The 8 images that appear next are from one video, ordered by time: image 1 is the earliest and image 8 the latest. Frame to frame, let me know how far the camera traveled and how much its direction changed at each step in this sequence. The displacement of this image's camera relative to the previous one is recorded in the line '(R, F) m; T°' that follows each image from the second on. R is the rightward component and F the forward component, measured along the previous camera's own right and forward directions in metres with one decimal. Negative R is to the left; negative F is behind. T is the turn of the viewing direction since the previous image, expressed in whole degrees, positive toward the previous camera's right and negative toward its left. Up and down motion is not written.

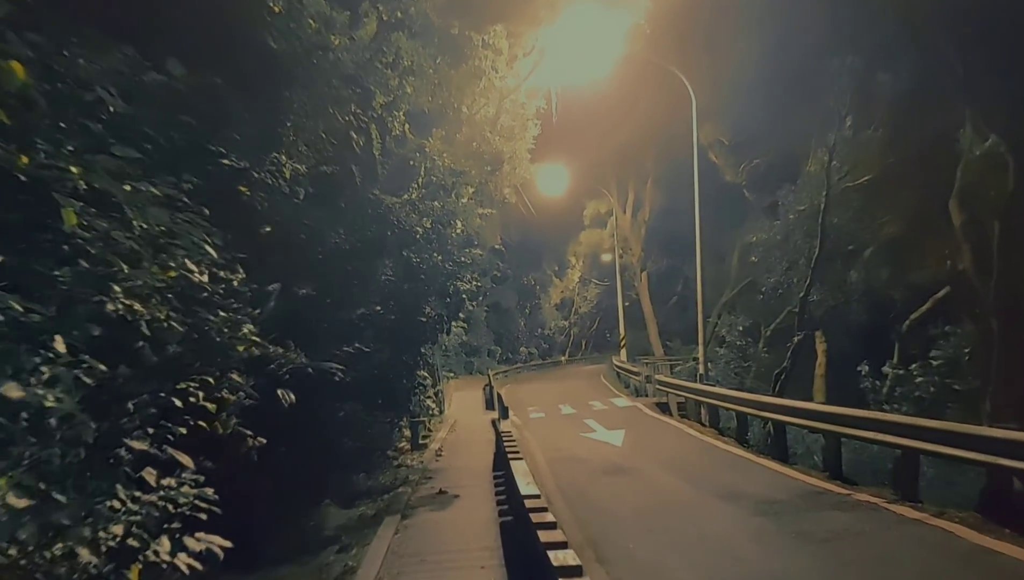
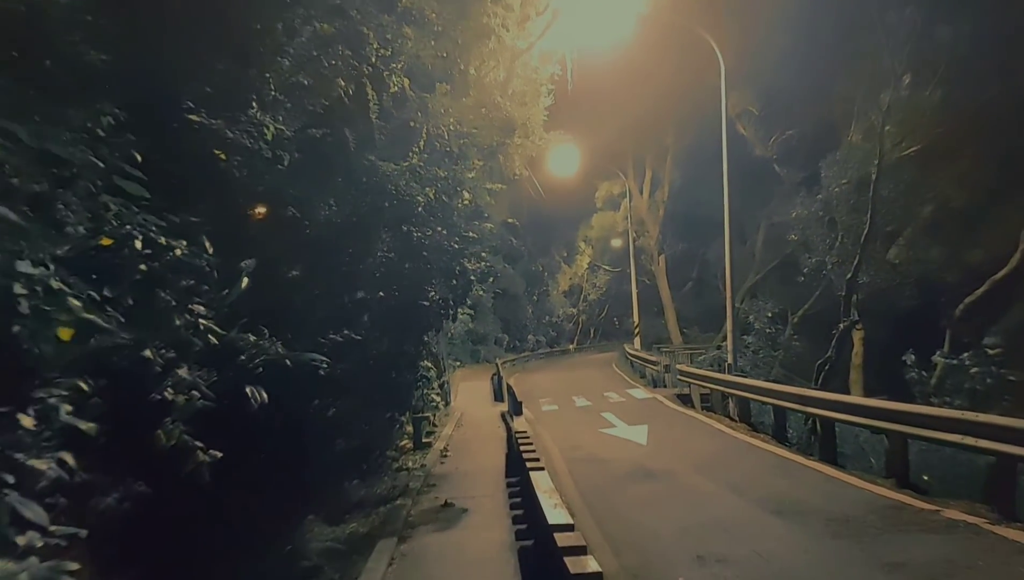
(-0.1, +1.5) m; 0°
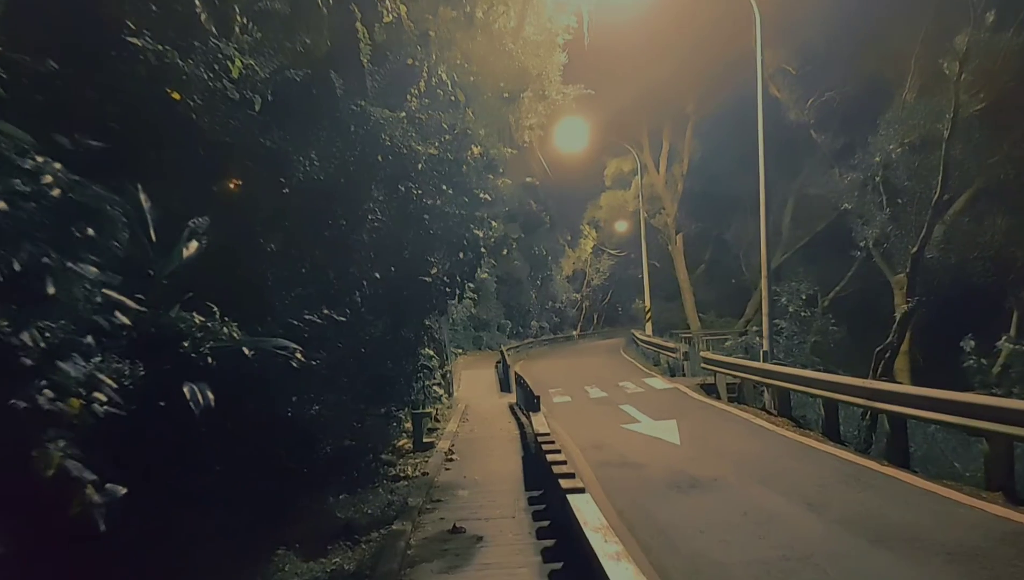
(-0.2, +1.8) m; 0°
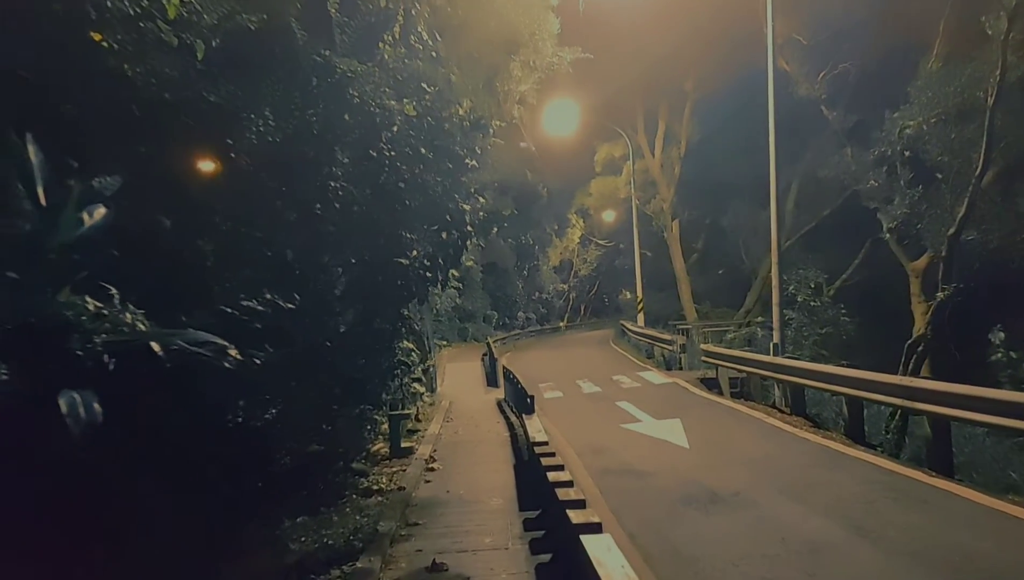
(-0.1, +1.3) m; +1°
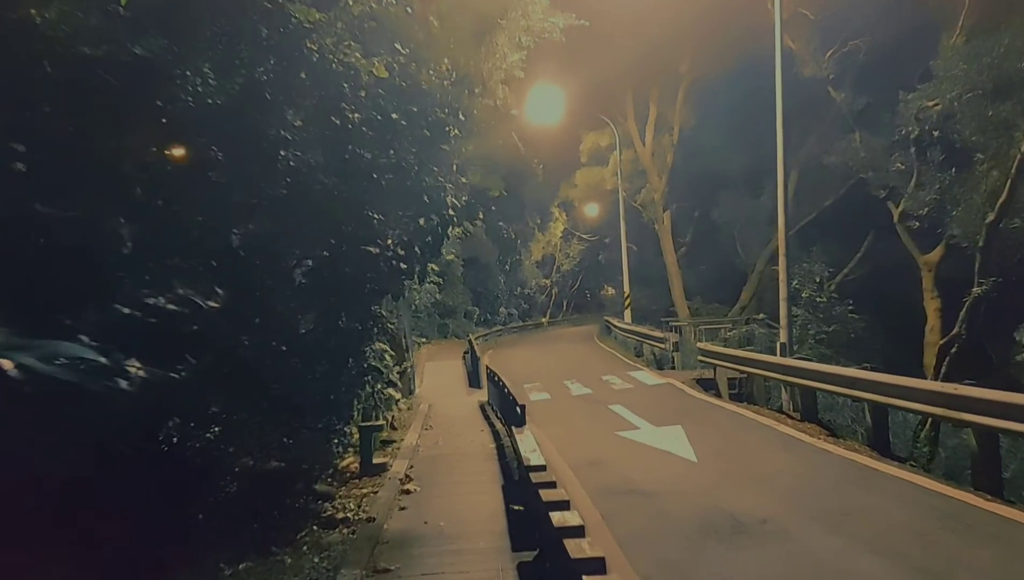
(-0.1, +1.2) m; +1°
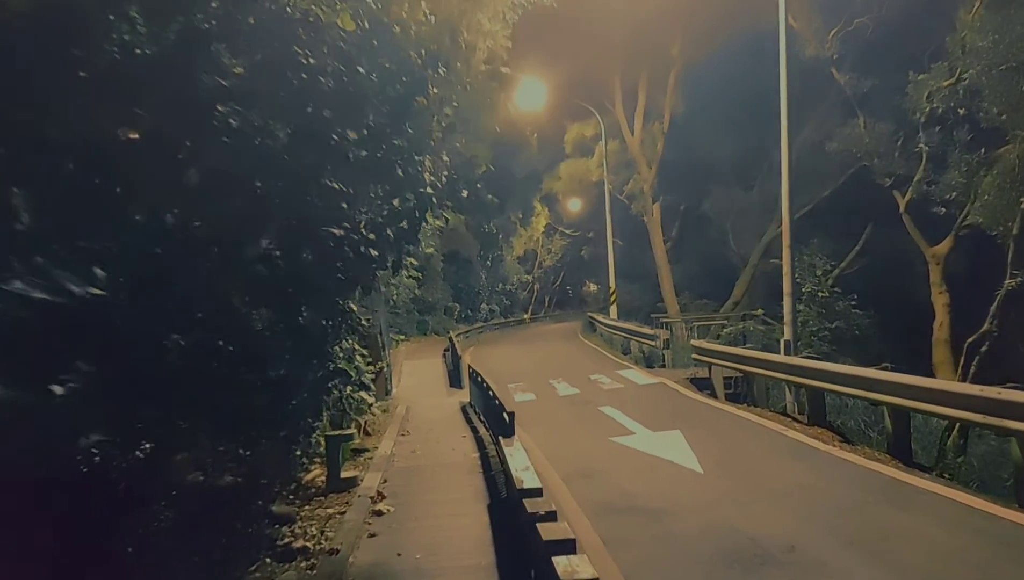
(-0.1, +1.0) m; +1°
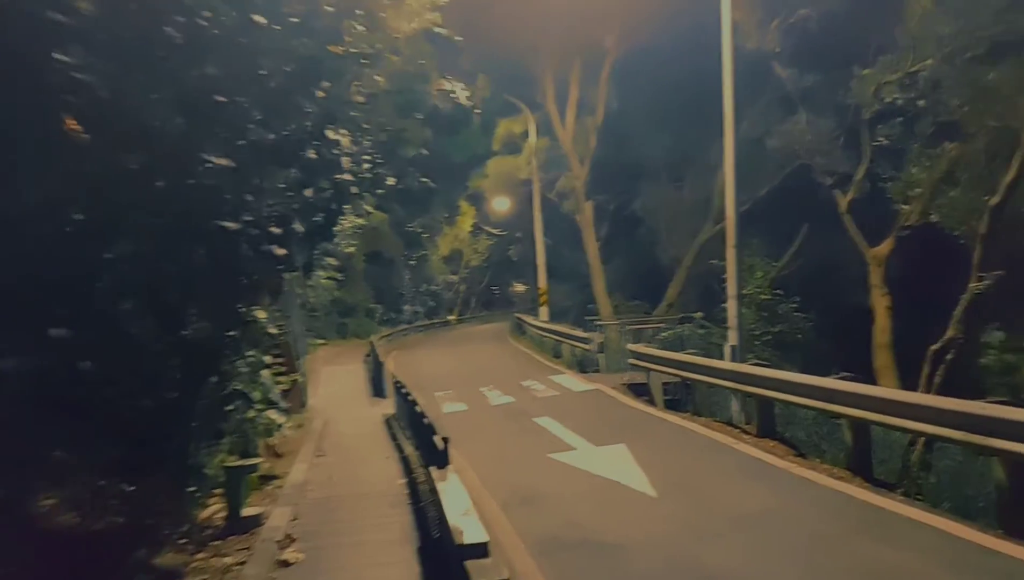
(-0.1, +0.9) m; +5°
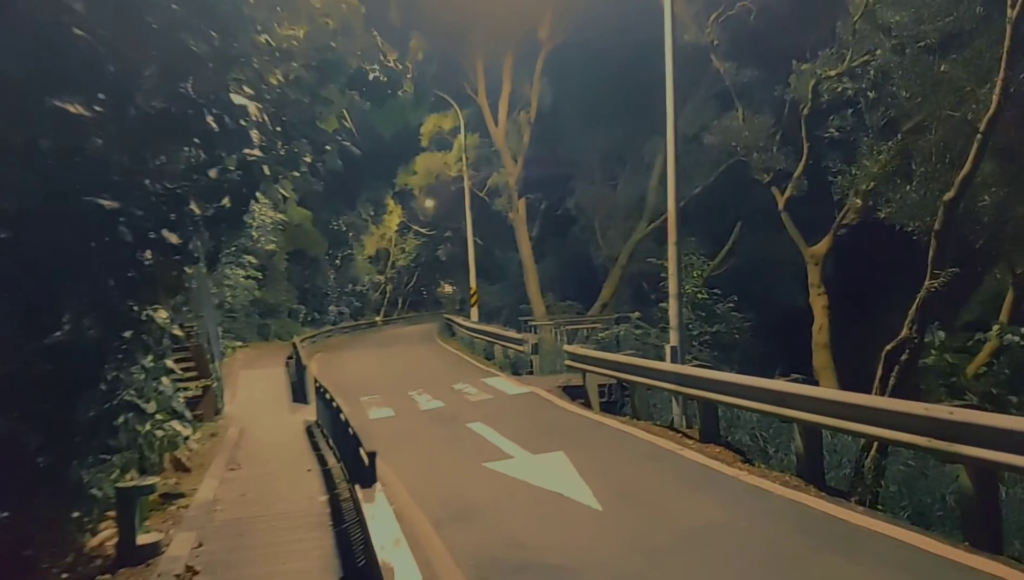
(-0.1, +0.7) m; +5°
